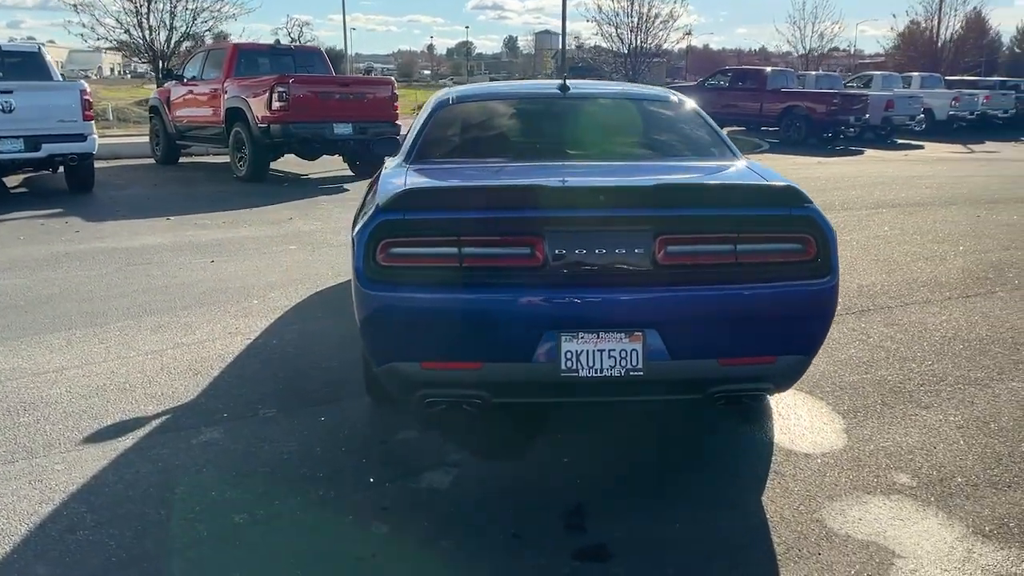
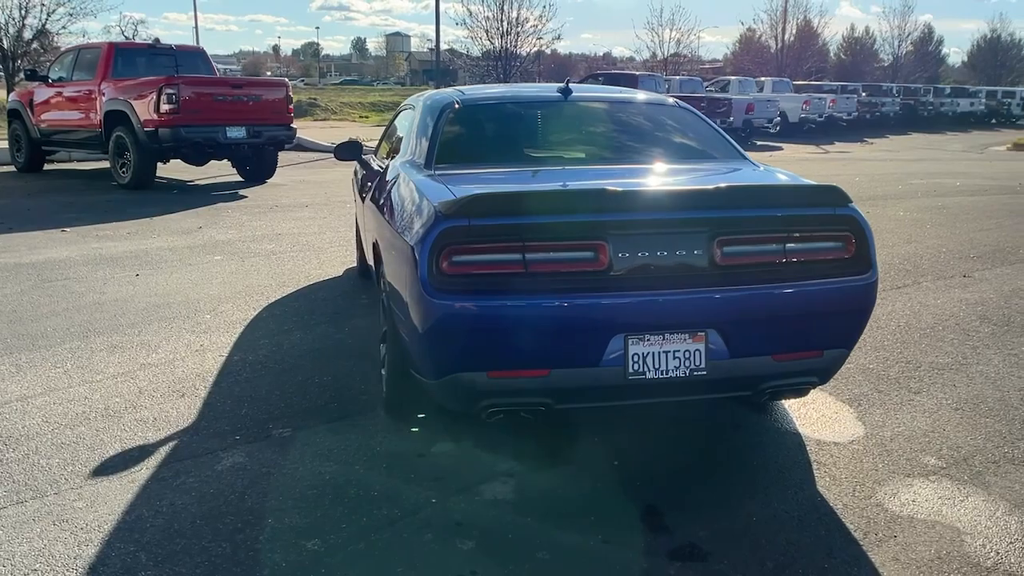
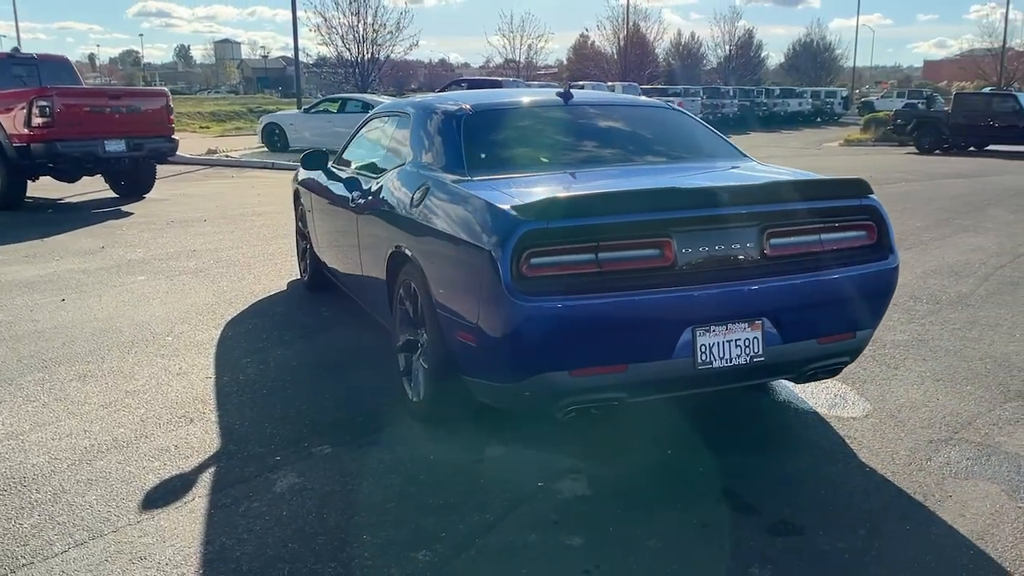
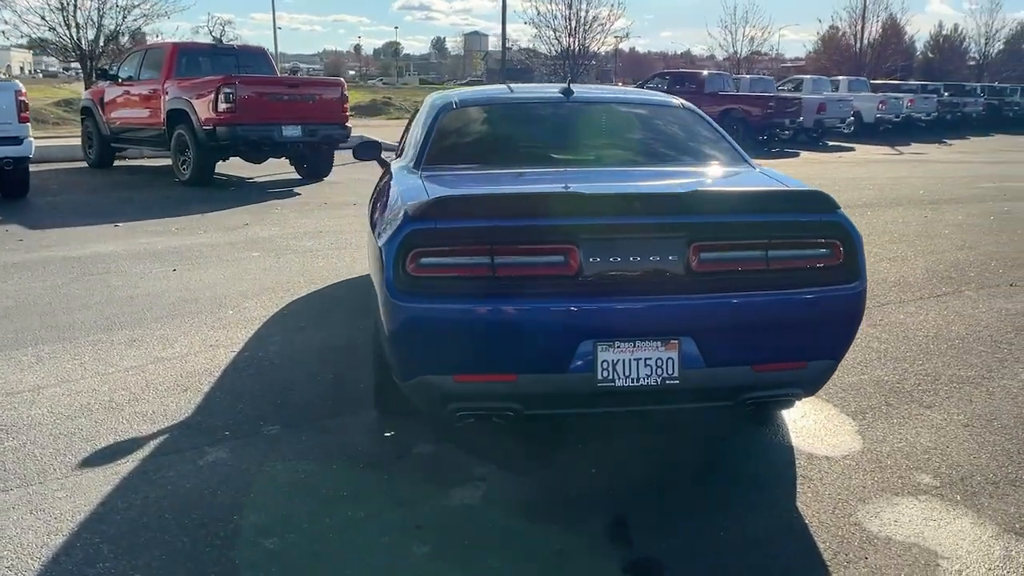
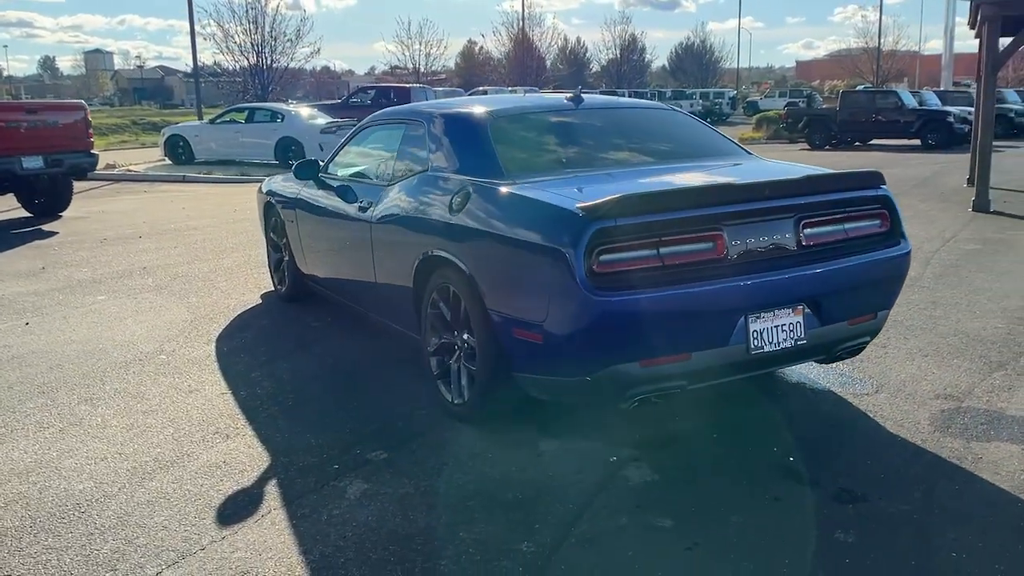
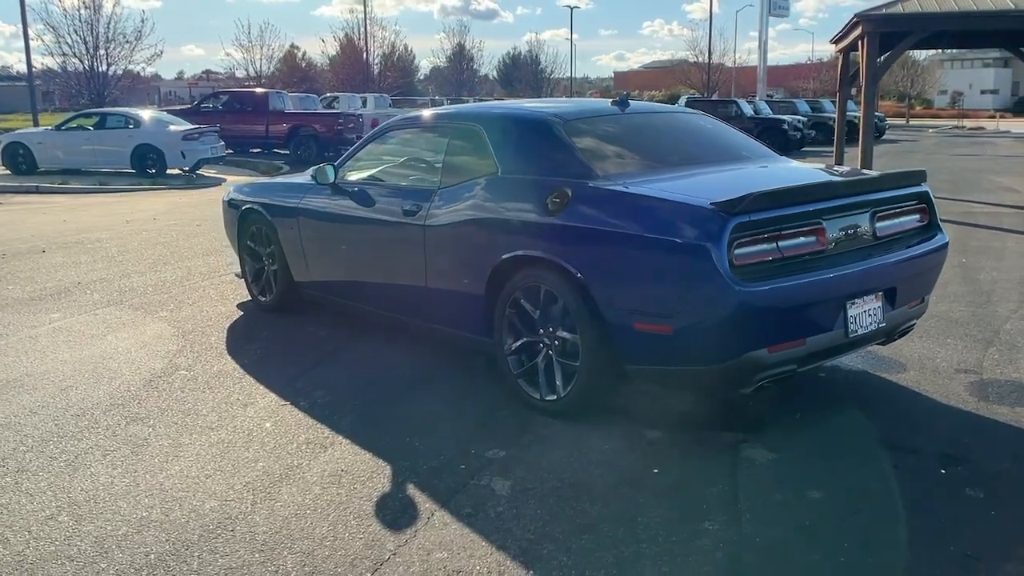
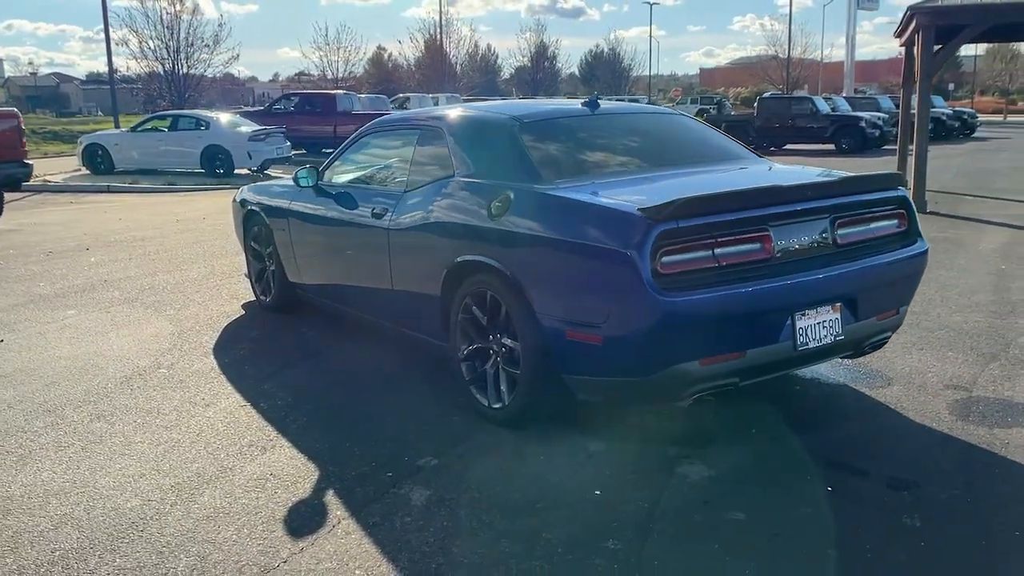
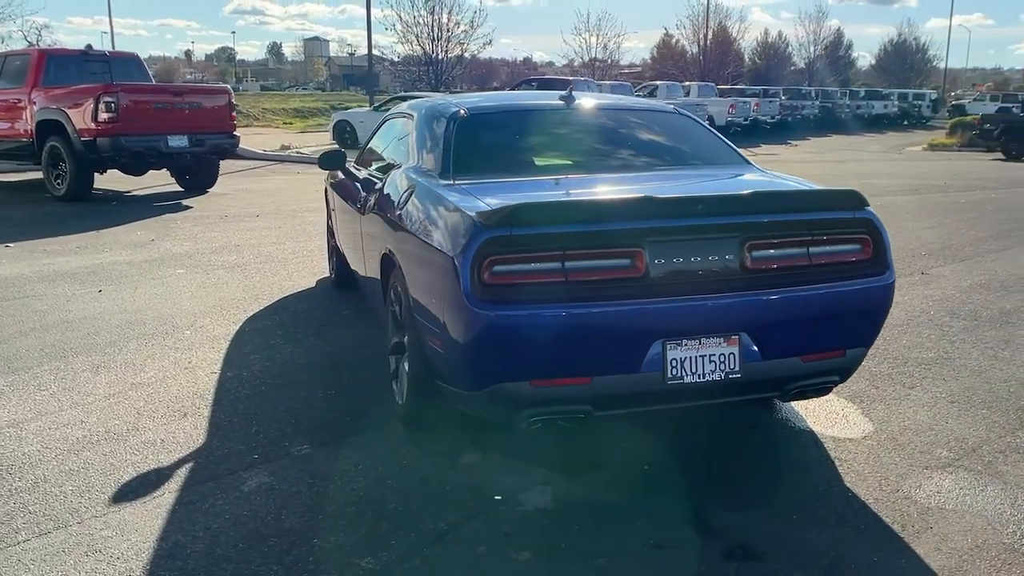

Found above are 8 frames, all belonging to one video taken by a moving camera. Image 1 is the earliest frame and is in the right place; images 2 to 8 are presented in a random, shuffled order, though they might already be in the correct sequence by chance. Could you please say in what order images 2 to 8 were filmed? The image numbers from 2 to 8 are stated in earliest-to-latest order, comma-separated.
4, 2, 8, 3, 5, 7, 6
